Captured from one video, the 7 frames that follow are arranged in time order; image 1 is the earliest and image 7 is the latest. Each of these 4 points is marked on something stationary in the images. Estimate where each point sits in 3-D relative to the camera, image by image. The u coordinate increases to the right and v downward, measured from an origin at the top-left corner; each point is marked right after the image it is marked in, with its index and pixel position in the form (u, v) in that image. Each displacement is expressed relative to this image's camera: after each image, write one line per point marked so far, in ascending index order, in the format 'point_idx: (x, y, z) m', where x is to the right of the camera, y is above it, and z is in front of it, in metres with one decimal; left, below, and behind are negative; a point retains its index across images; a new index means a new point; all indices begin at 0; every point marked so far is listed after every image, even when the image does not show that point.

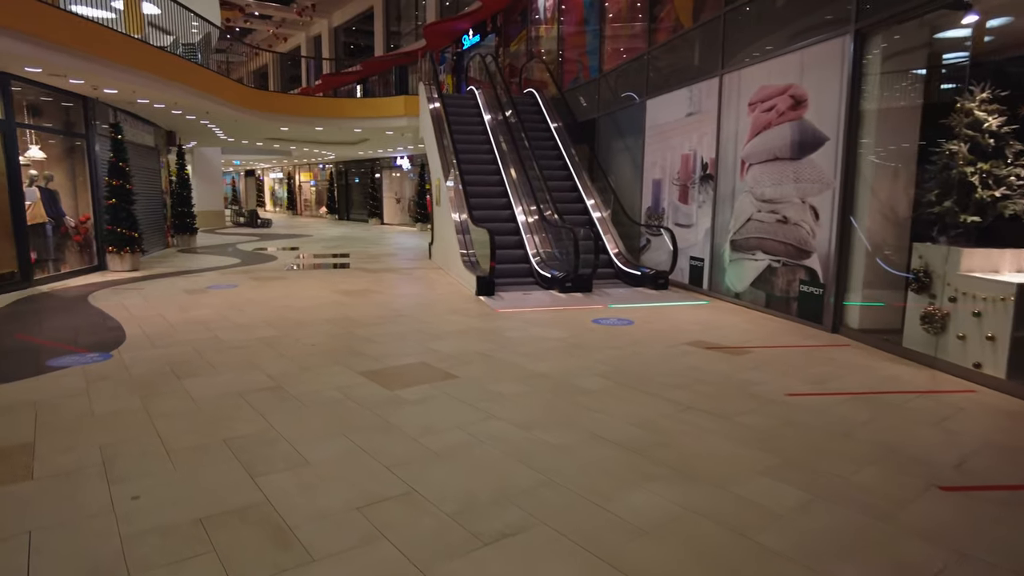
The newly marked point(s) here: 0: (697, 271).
0: (+2.2, +0.2, +7.6) m
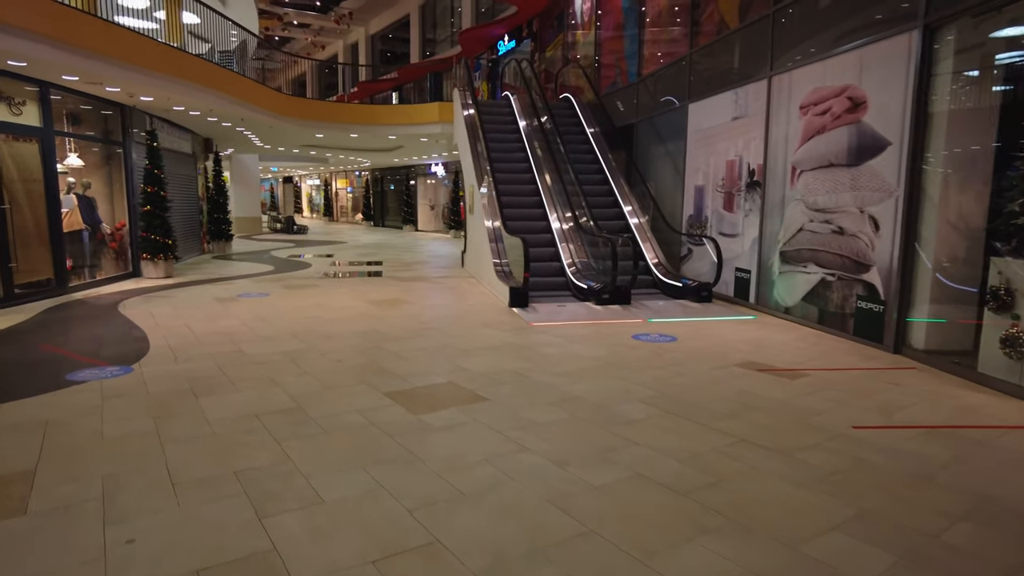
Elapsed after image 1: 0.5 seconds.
0: (+2.6, 0.0, +7.2) m
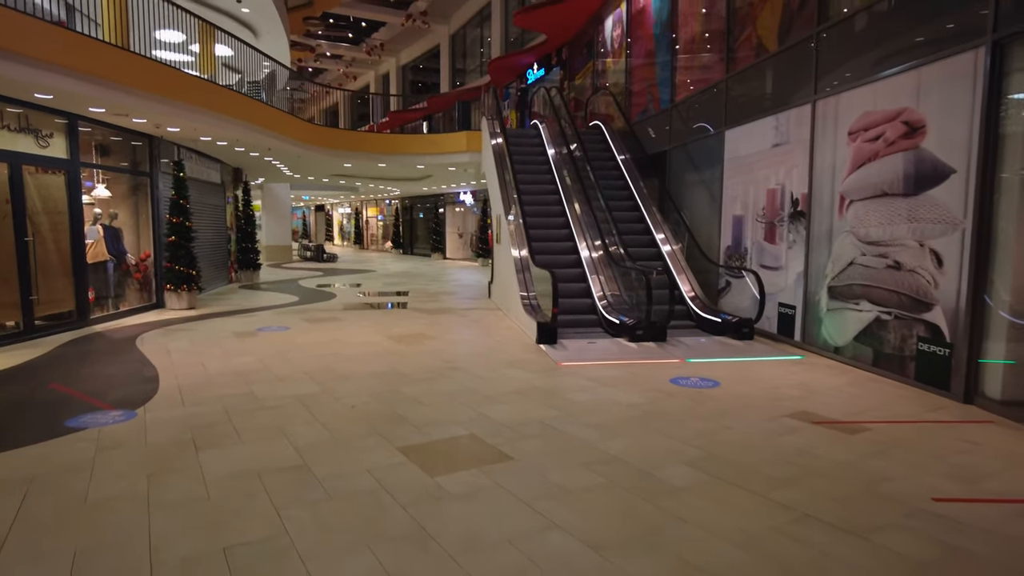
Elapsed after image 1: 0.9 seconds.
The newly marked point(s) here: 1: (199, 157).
0: (+2.9, -0.3, +6.7) m
1: (-5.6, +2.4, +11.7) m
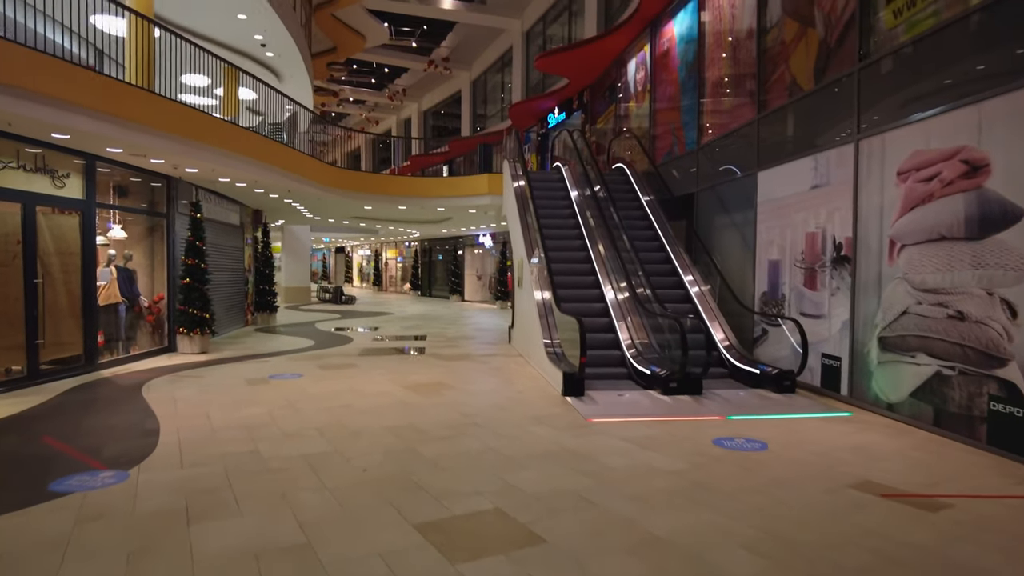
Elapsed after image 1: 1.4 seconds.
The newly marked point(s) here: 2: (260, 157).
0: (+3.1, -0.8, +6.3) m
1: (-5.3, +1.6, +11.6) m
2: (-3.7, +1.9, +9.6) m
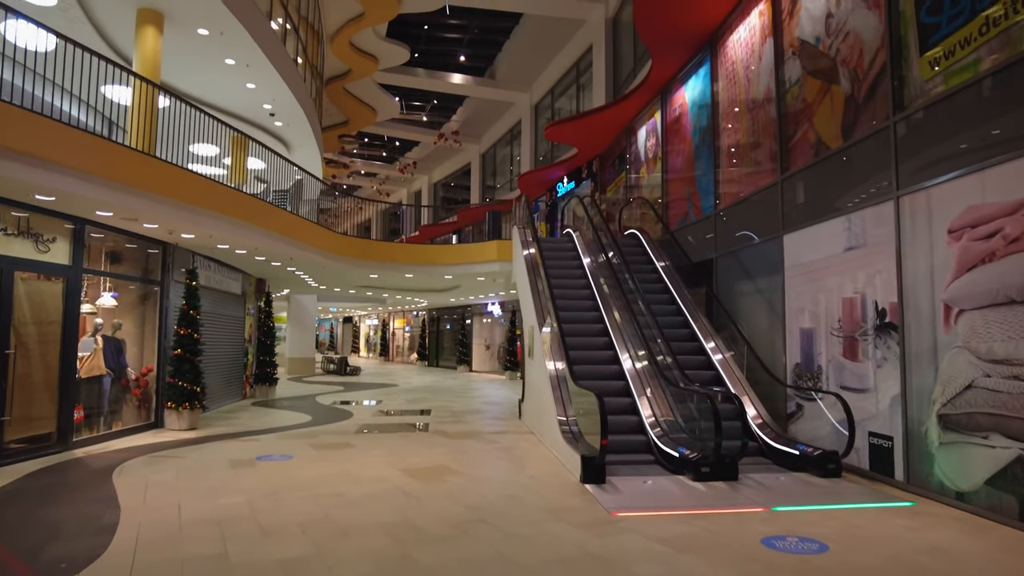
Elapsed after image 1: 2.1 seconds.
0: (+3.2, -1.4, +5.6) m
1: (-5.1, +0.4, +11.2) m
2: (-3.6, +0.9, +9.2) m
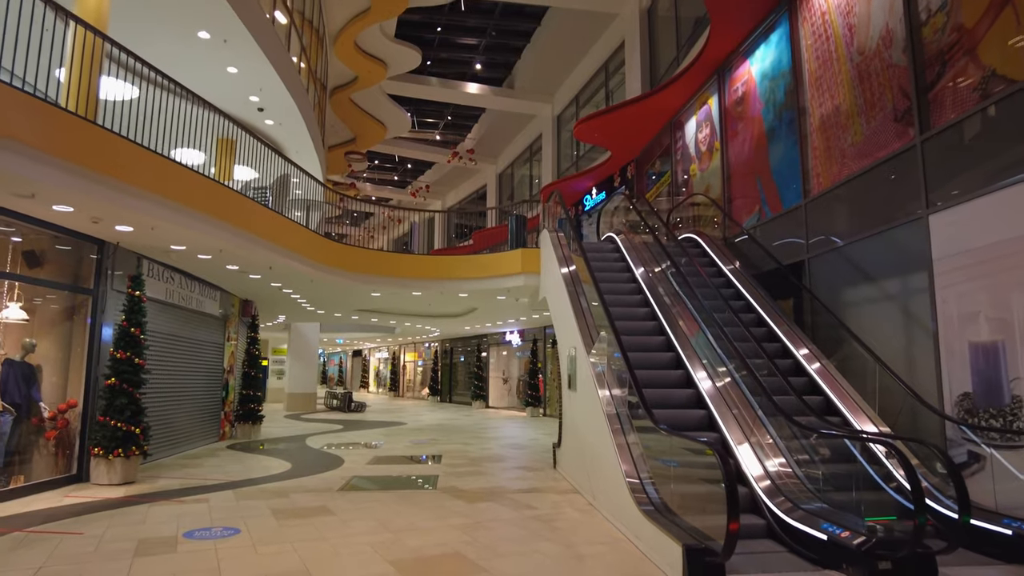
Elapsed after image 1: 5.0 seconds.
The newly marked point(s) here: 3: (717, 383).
0: (+3.5, -1.3, +3.3) m
1: (-4.7, +0.1, +9.2) m
2: (-3.2, +0.8, +7.2) m
3: (+1.9, -0.9, +6.0) m
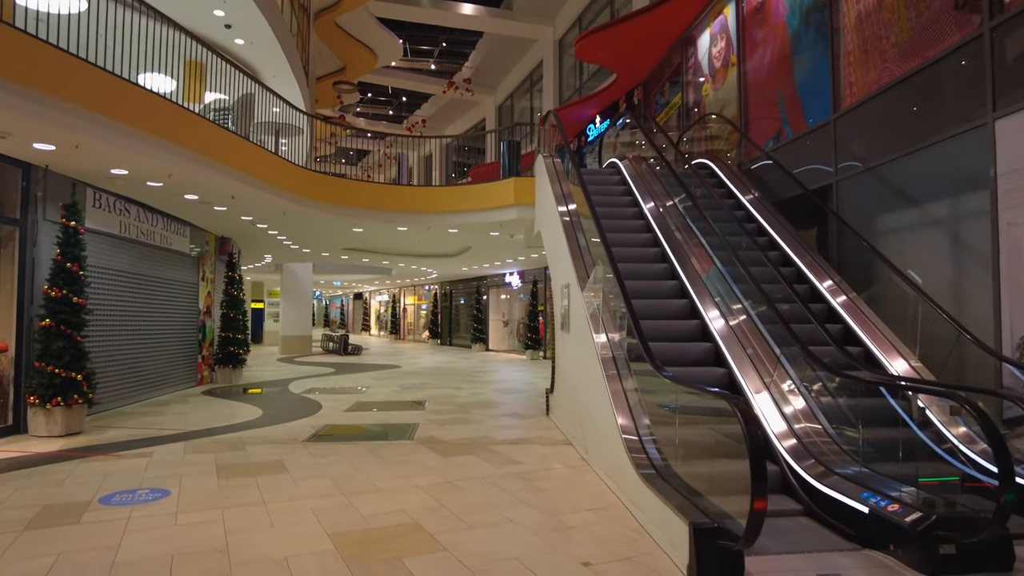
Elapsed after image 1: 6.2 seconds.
0: (+3.3, -0.9, +2.5) m
1: (-4.8, +1.0, +8.4) m
2: (-3.3, +1.5, +6.3) m
3: (+1.8, -0.3, +5.2) m
